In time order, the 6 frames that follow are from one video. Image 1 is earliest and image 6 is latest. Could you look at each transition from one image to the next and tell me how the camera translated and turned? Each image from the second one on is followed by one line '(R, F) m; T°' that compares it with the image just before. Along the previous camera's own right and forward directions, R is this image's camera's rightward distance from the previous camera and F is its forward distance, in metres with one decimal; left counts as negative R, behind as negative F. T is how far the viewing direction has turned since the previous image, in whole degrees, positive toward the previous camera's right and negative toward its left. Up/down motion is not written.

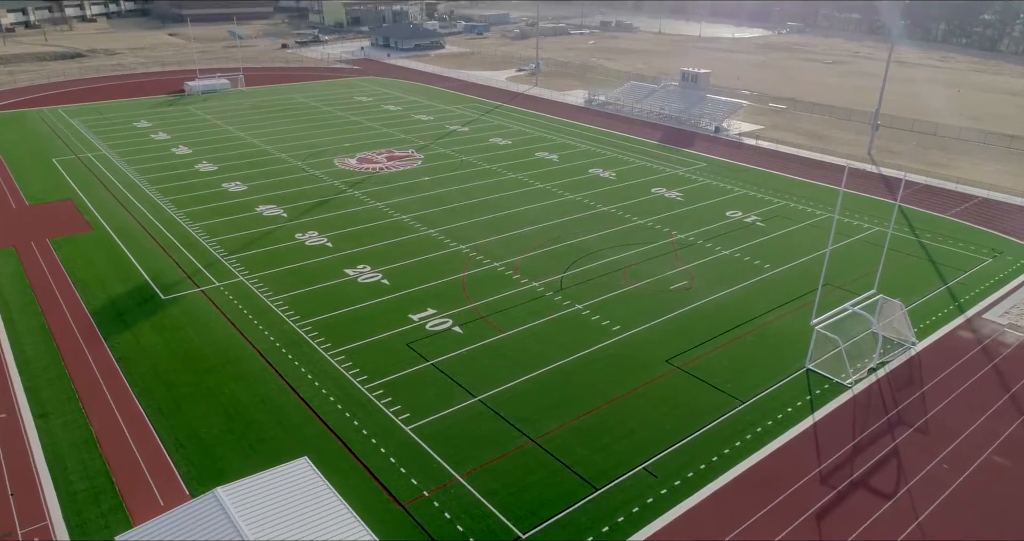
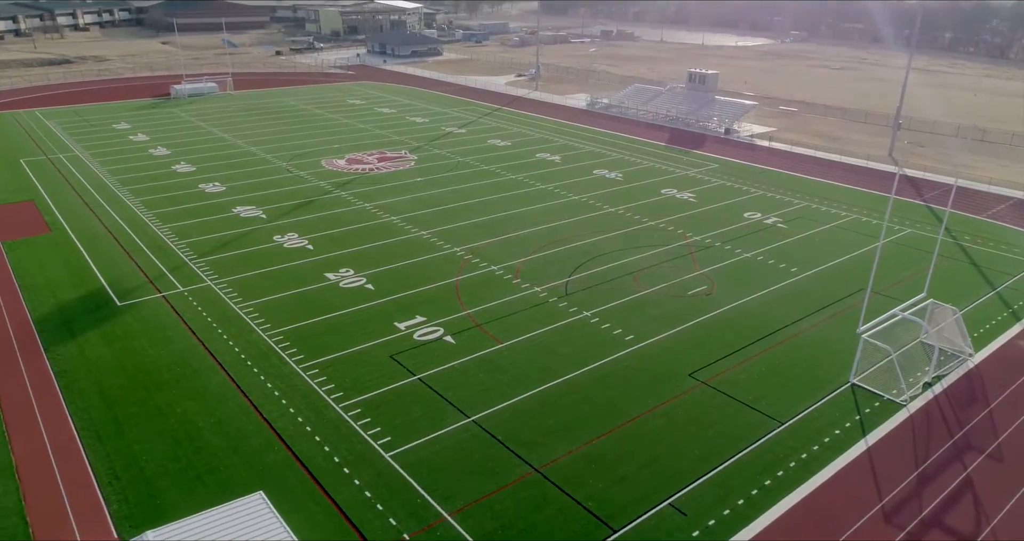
(0.0, +2.1) m; 0°
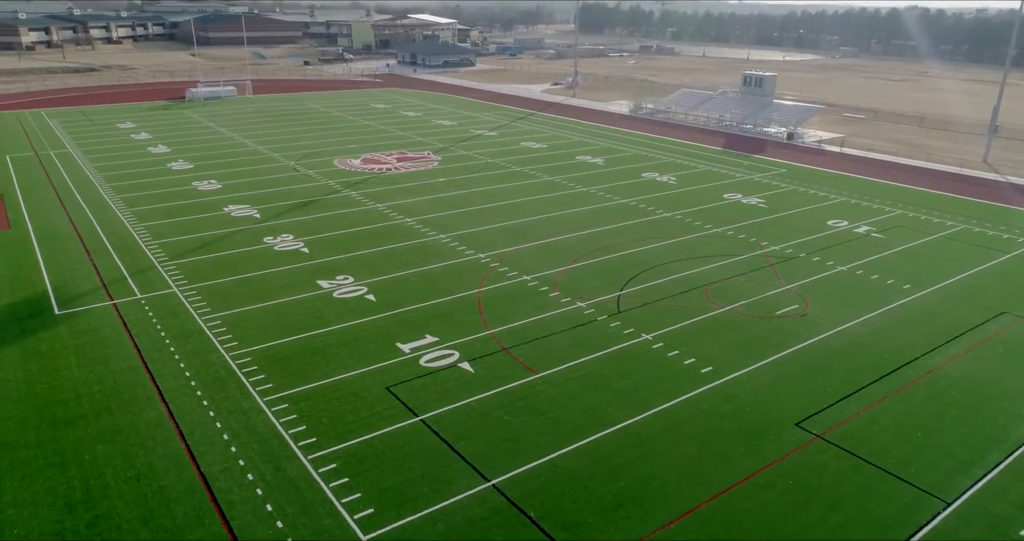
(-0.1, +3.7) m; -2°
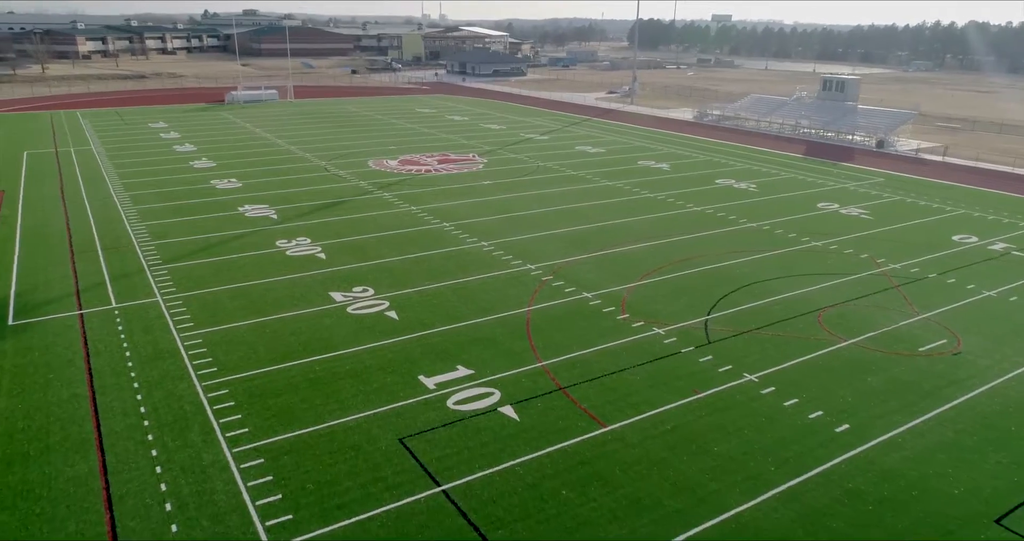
(-0.2, +3.0) m; -4°
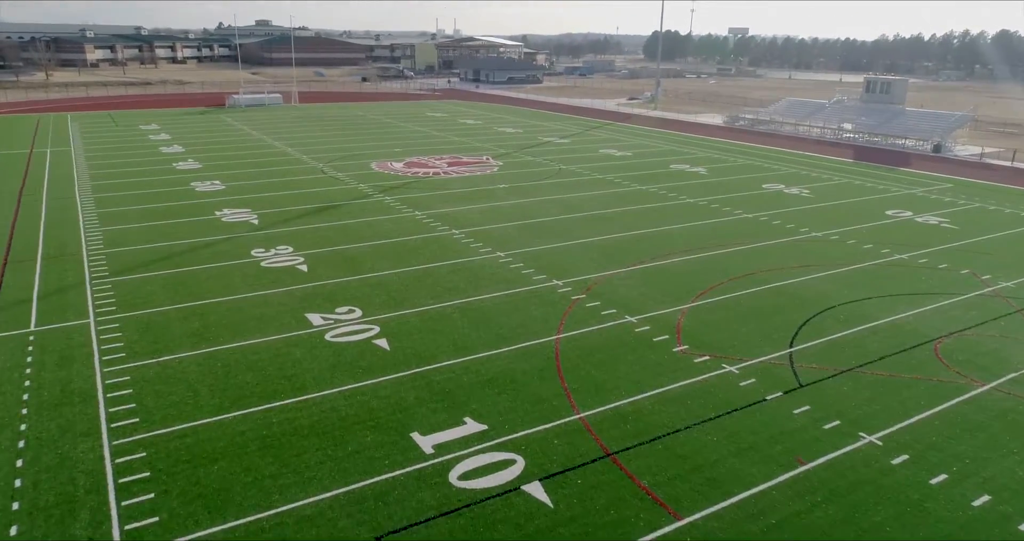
(-0.2, +2.6) m; -1°
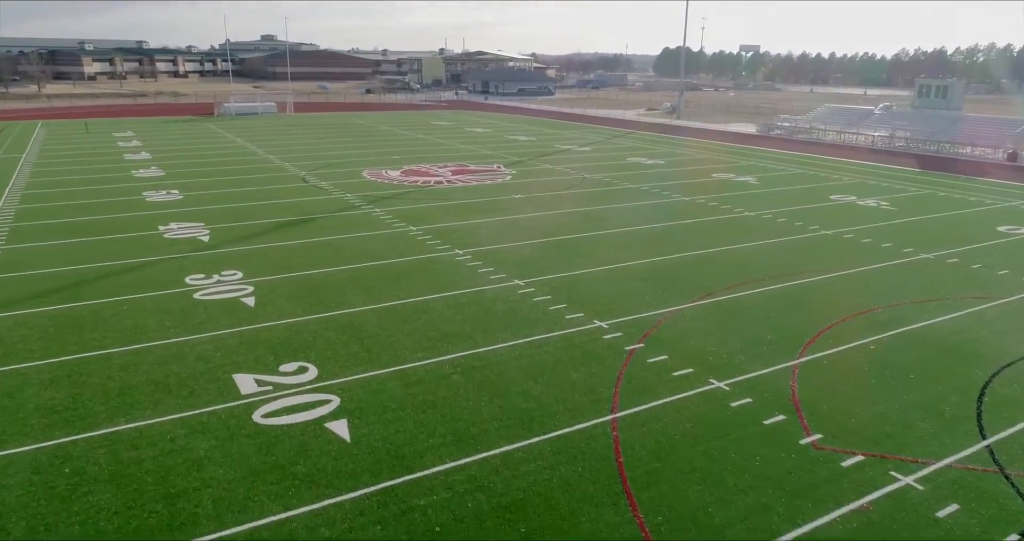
(-0.2, +3.2) m; -1°
